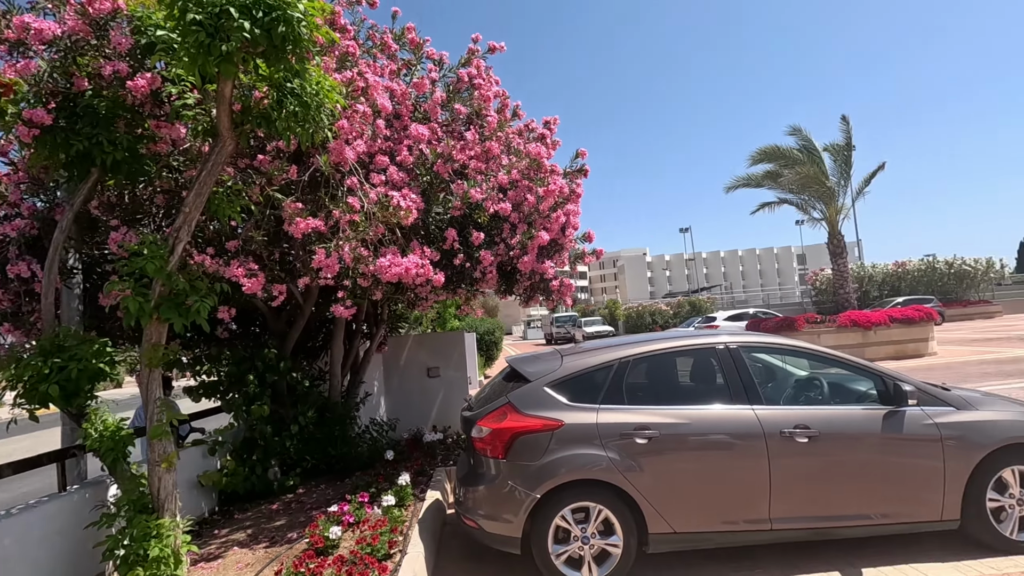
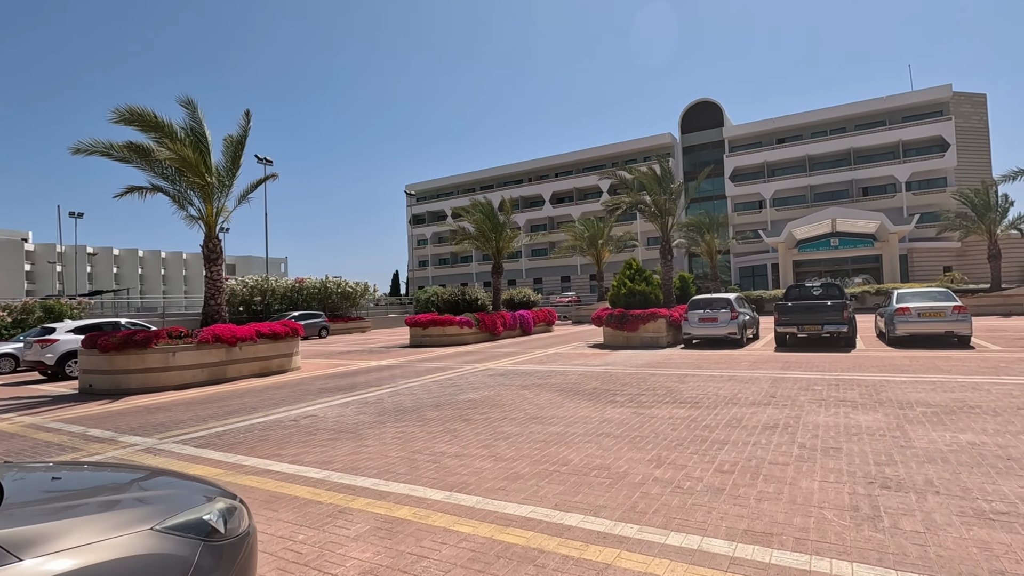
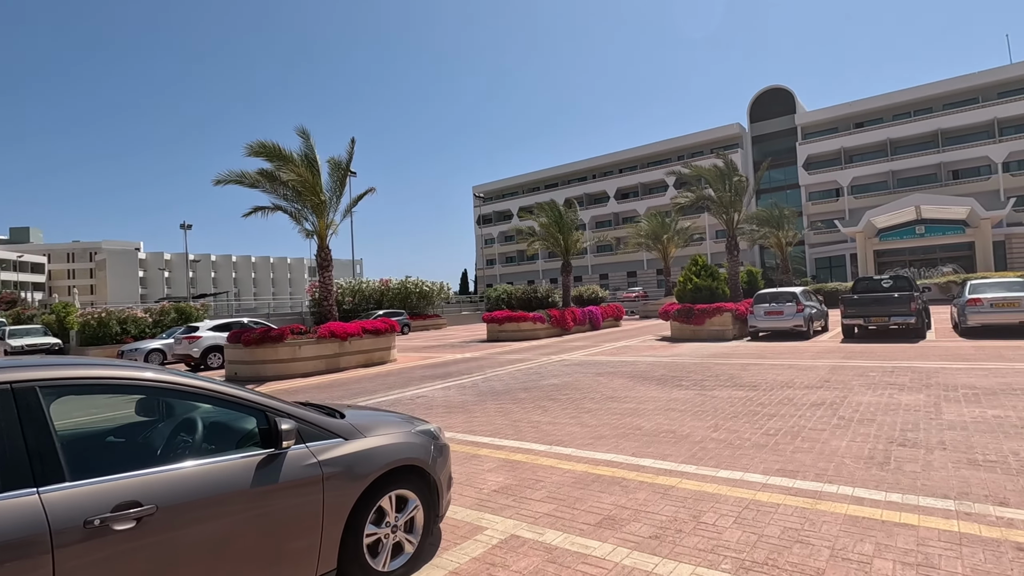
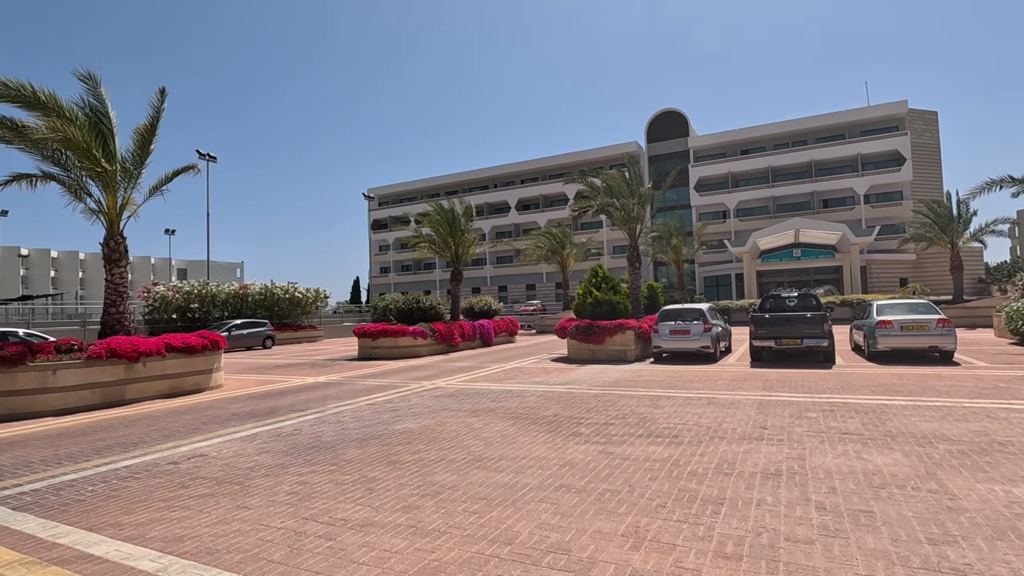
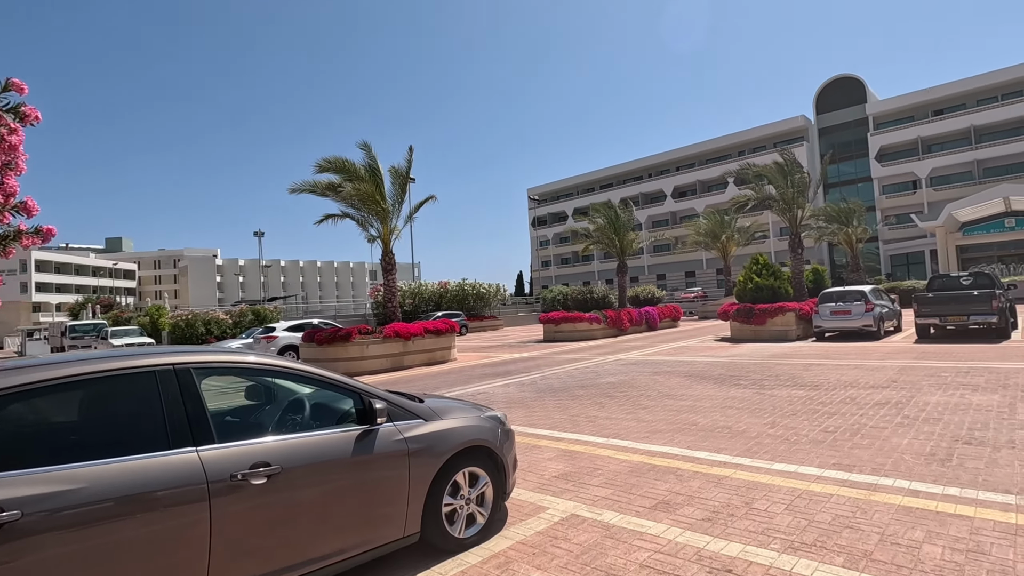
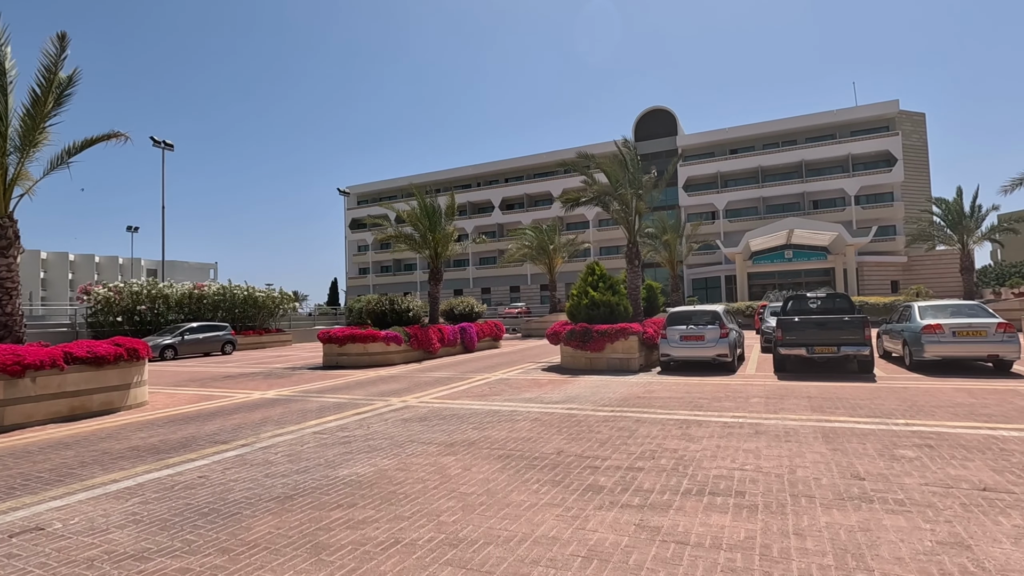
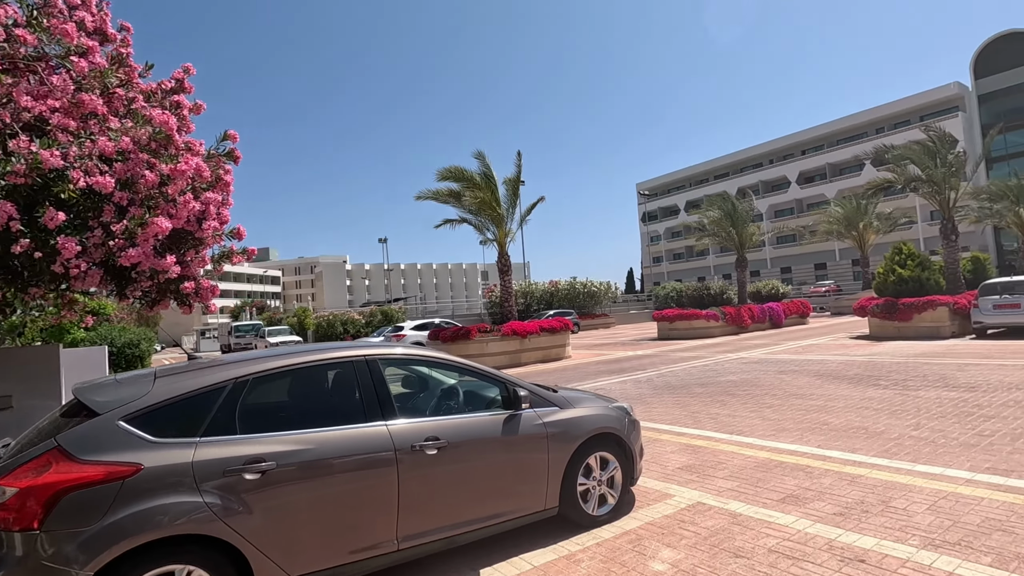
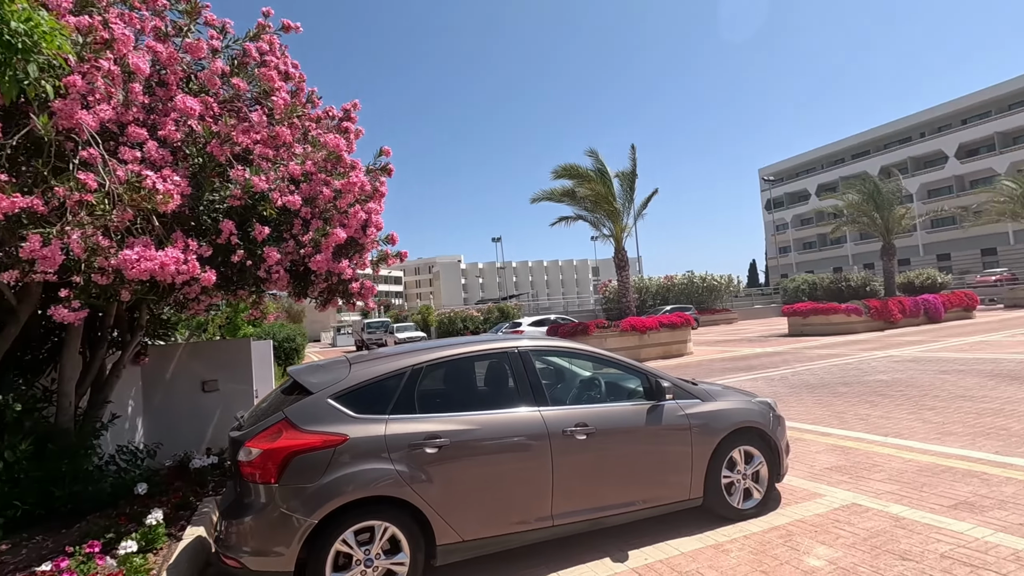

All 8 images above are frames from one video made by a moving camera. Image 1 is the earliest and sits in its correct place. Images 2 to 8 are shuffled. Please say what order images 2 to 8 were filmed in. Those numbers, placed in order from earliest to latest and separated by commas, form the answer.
8, 7, 5, 3, 2, 4, 6
